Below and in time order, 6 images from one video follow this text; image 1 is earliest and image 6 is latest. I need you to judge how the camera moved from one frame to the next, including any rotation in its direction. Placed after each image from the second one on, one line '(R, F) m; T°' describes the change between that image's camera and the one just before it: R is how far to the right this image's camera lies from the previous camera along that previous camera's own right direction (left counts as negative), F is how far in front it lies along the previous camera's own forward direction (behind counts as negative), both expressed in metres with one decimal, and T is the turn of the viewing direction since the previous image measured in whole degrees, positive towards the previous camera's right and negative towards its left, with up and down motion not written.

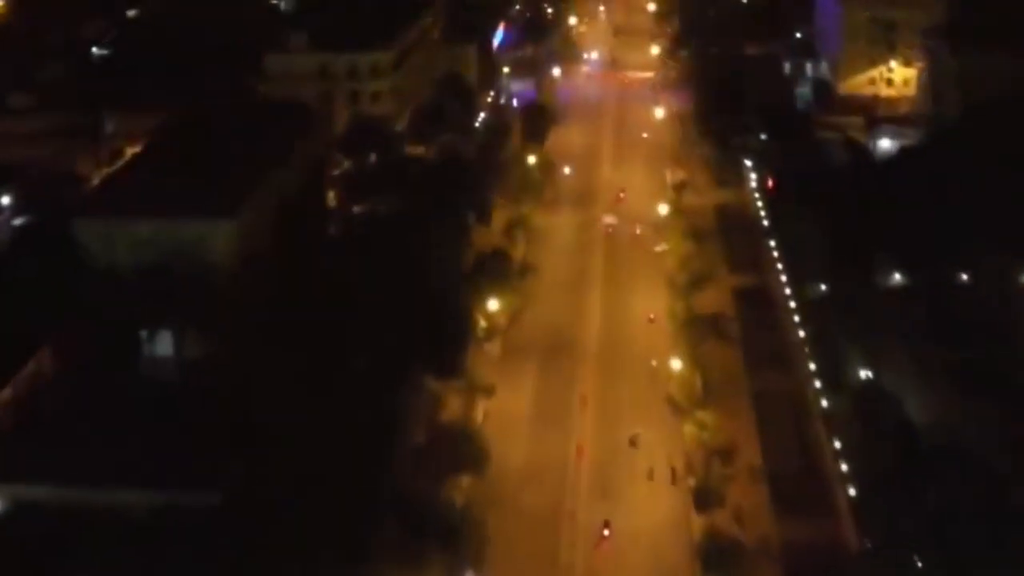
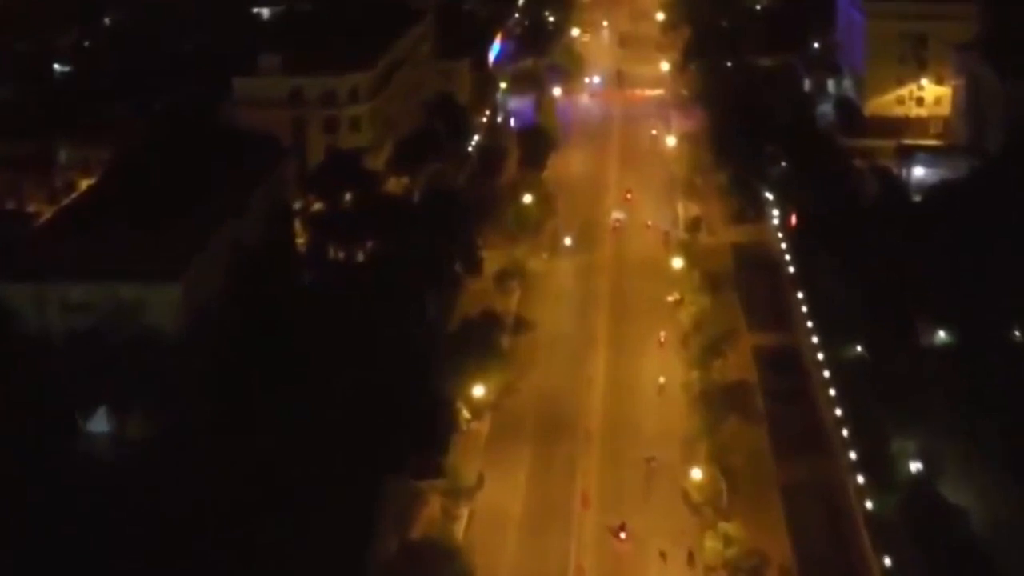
(+0.1, +1.8) m; 0°
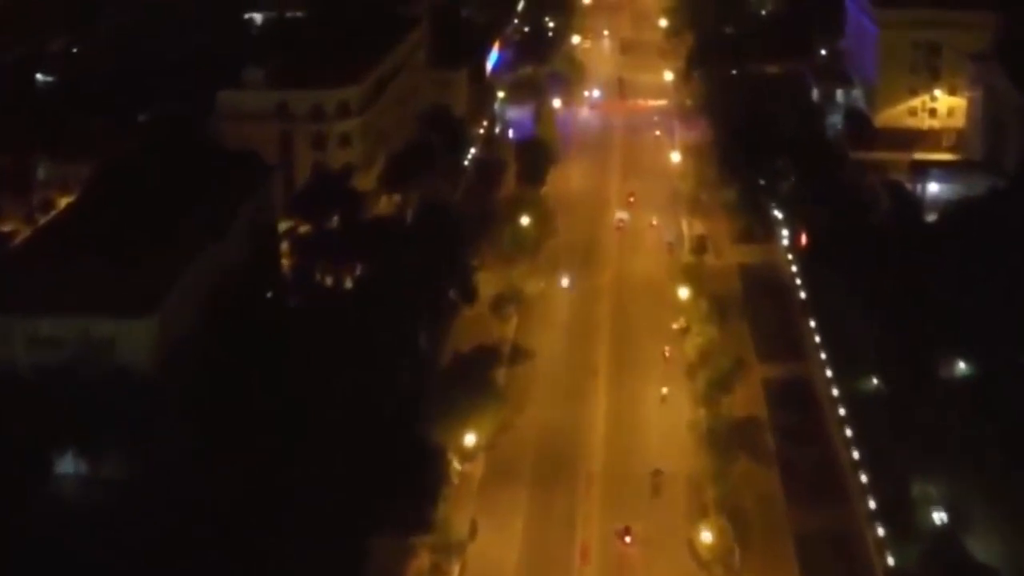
(0.0, +0.7) m; 0°
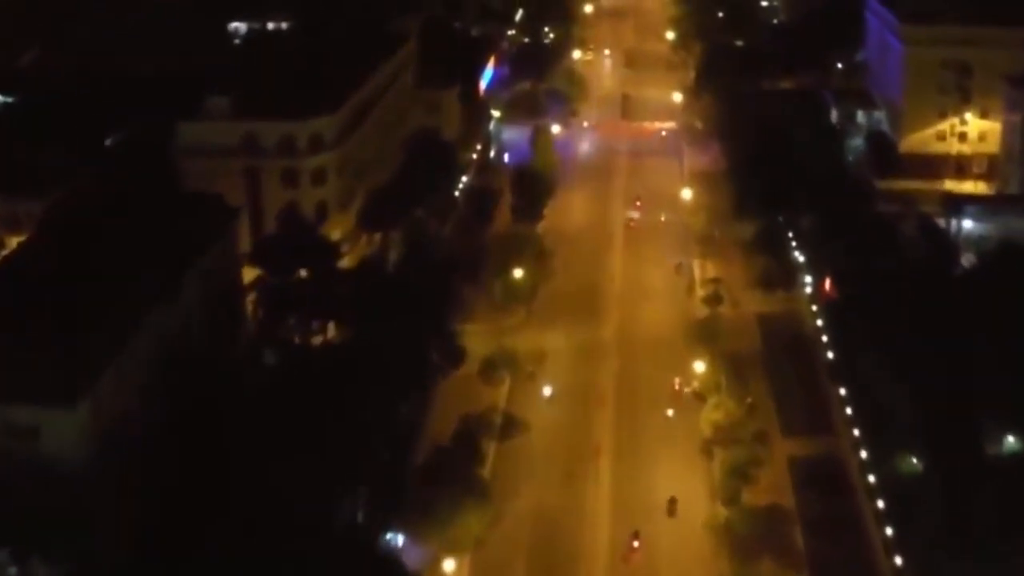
(+0.1, +1.5) m; 0°
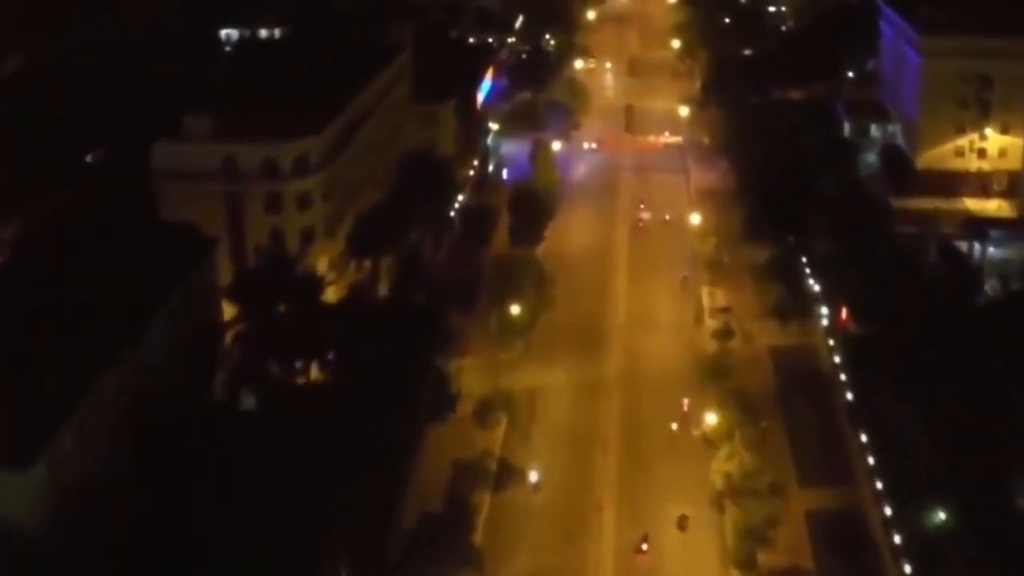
(0.0, +0.8) m; 0°
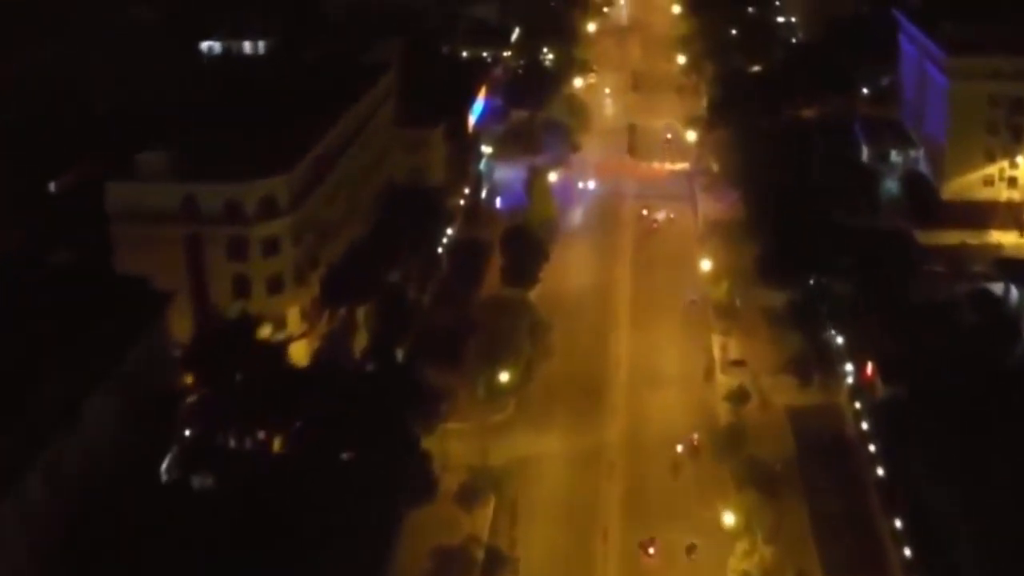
(+0.1, +1.3) m; 0°
